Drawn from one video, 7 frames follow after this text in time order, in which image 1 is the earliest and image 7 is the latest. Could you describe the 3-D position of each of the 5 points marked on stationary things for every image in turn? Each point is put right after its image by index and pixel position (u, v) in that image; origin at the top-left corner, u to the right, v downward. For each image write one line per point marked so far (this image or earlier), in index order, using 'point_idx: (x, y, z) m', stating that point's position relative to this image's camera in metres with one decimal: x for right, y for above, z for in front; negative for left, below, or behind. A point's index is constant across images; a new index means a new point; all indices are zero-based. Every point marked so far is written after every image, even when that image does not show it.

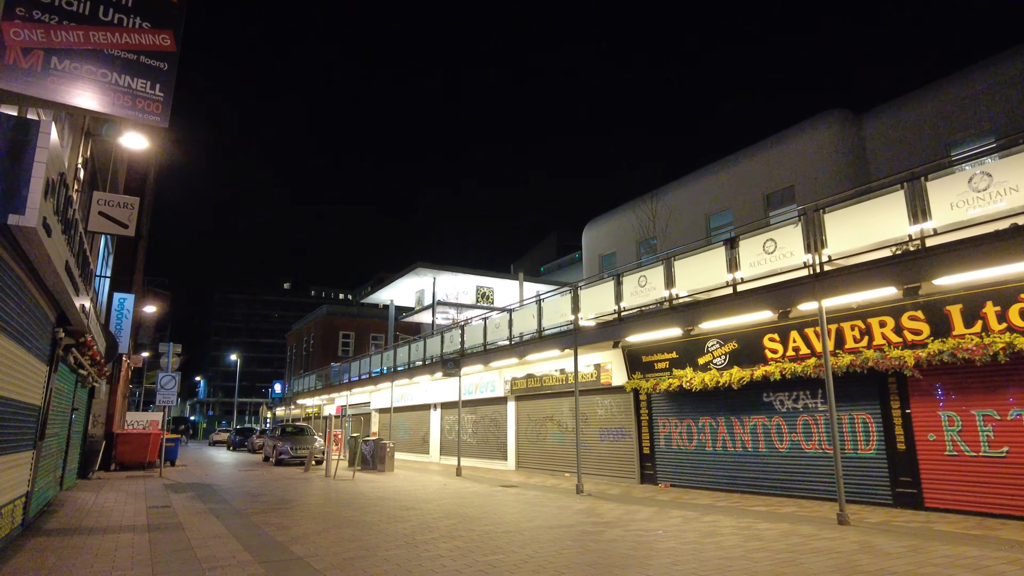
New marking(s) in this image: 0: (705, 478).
0: (+4.4, -4.4, +13.6) m
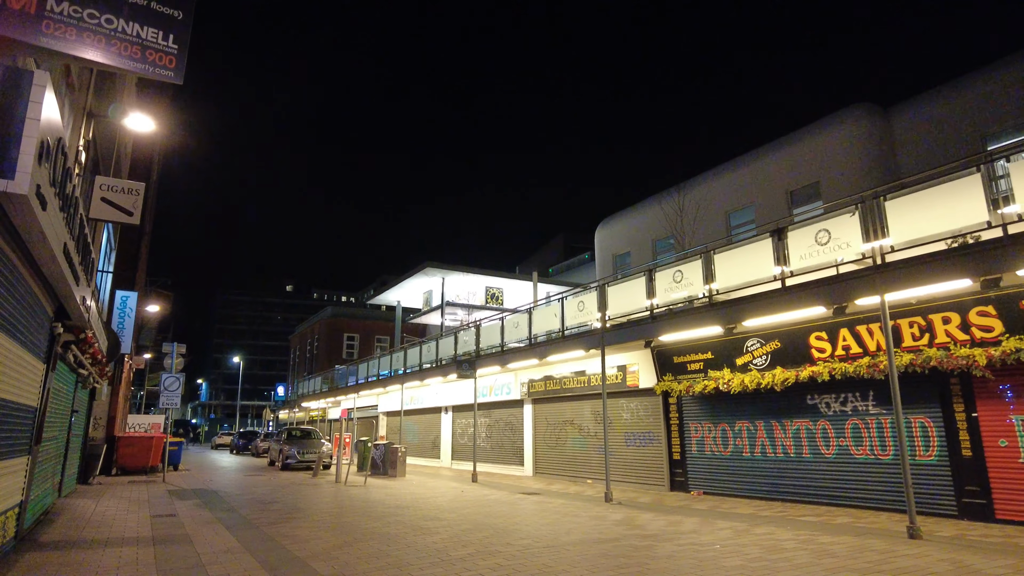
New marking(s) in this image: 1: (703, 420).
0: (+5.0, -4.3, +12.8) m
1: (+4.5, -3.1, +13.8) m
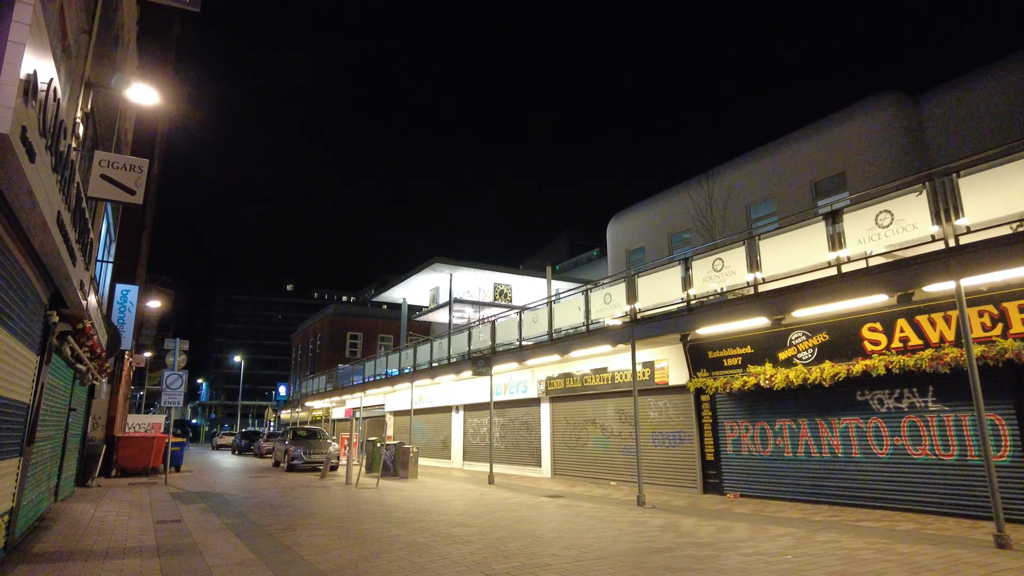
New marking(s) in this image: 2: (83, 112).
0: (+5.5, -4.1, +12.0) m
1: (+5.0, -2.9, +13.0) m
2: (-6.4, +2.6, +8.8) m
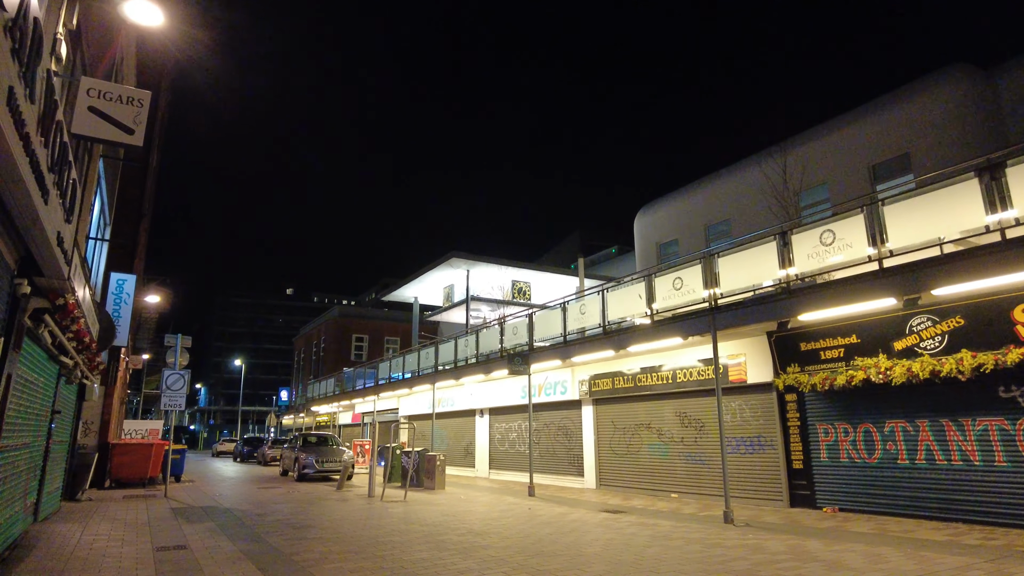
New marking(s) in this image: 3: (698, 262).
0: (+6.7, -3.7, +10.2) m
1: (+6.2, -2.5, +11.2) m
2: (-5.3, +3.0, +7.0) m
3: (+3.7, +0.5, +11.9) m
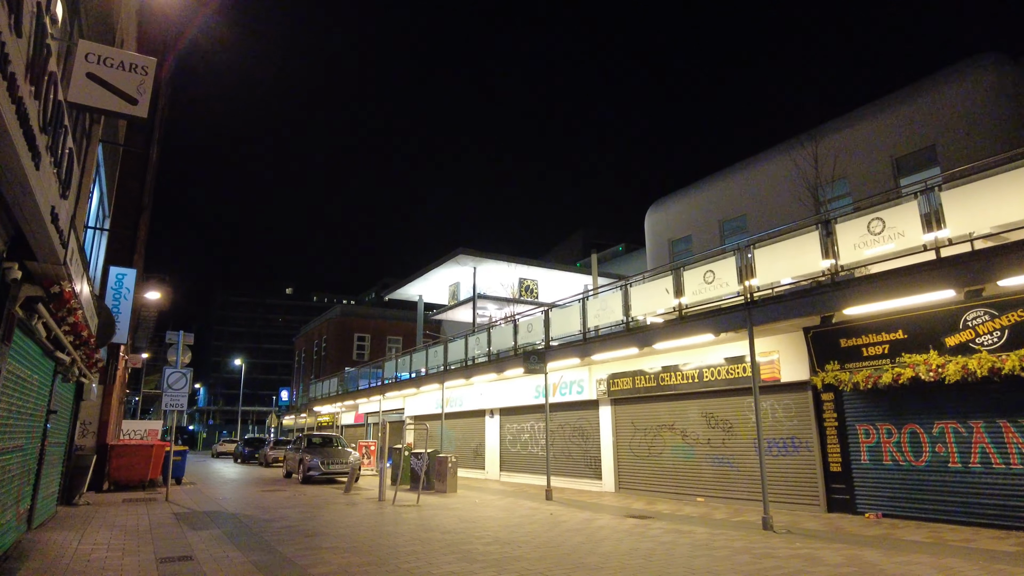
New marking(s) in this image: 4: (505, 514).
0: (+7.1, -3.6, +9.6) m
1: (+6.6, -2.4, +10.5) m
2: (-4.8, +3.2, +6.3) m
3: (+4.2, +0.6, +11.3) m
4: (-0.2, -4.7, +12.3) m
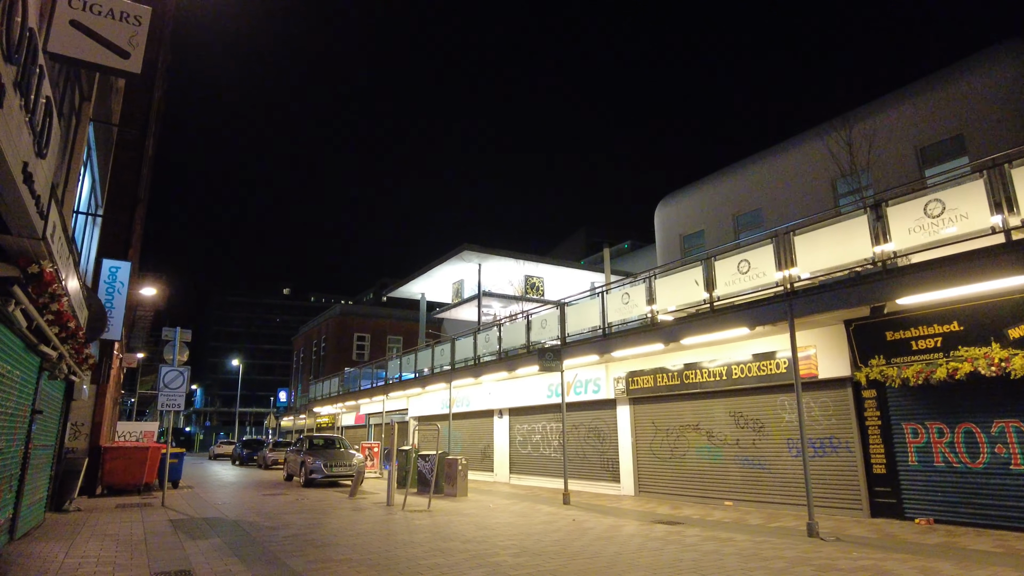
0: (+7.5, -3.4, +8.8) m
1: (+7.0, -2.2, +9.8) m
2: (-4.4, +3.3, +5.6) m
3: (+4.5, +0.8, +10.6) m
4: (+0.2, -4.5, +11.5) m
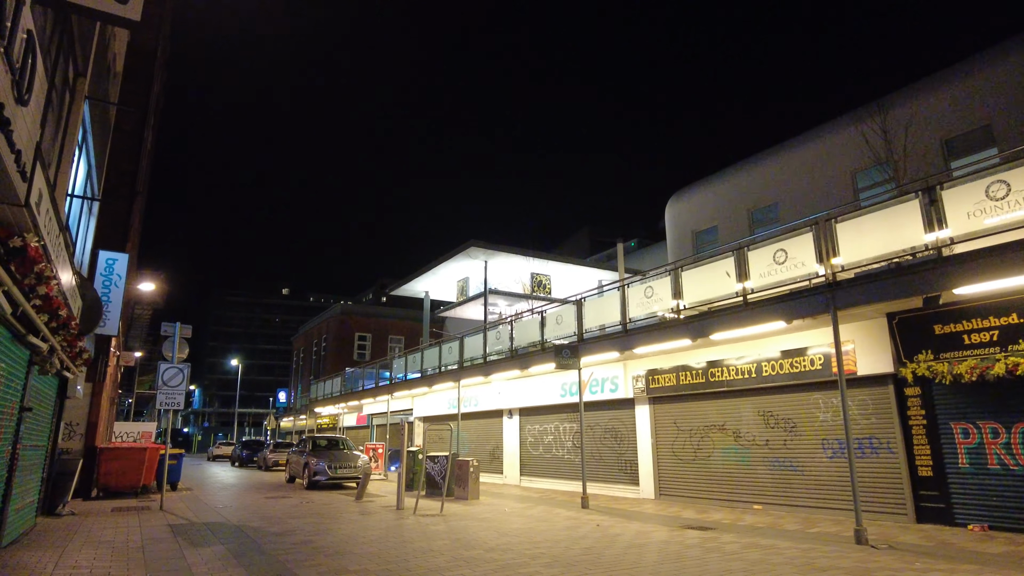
0: (+7.9, -3.2, +8.2) m
1: (+7.4, -2.0, +9.2) m
2: (-4.0, +3.5, +4.9) m
3: (+4.9, +1.0, +10.0) m
4: (+0.6, -4.4, +10.9) m
